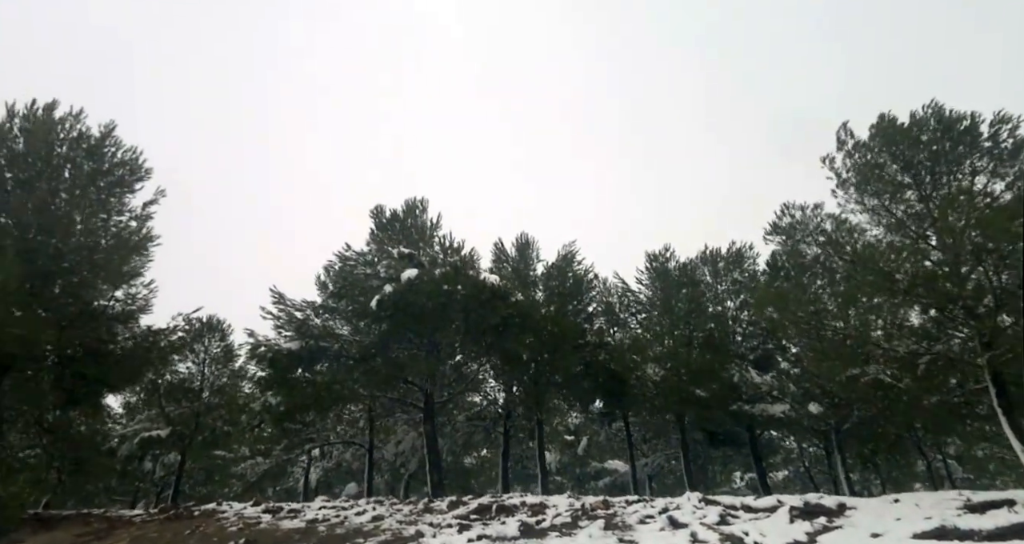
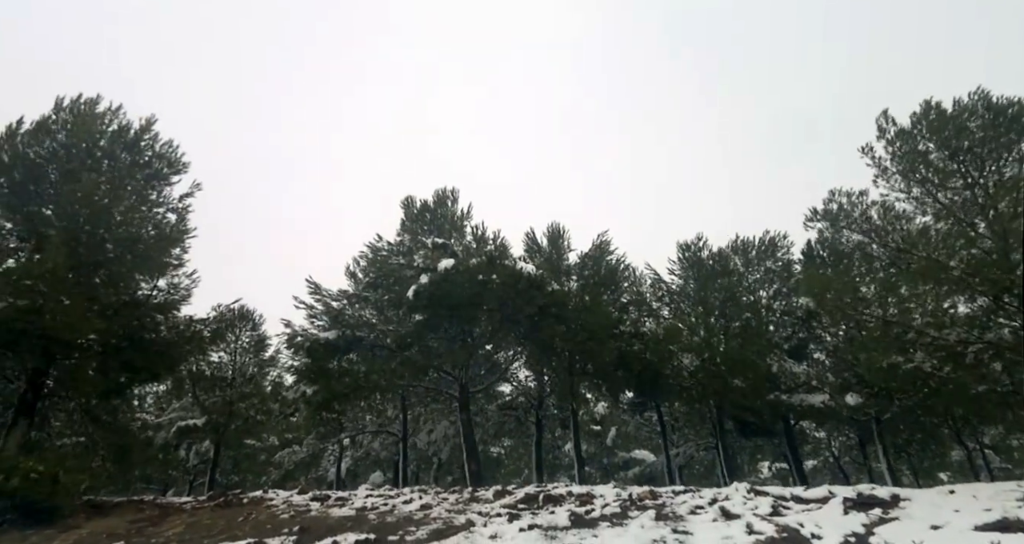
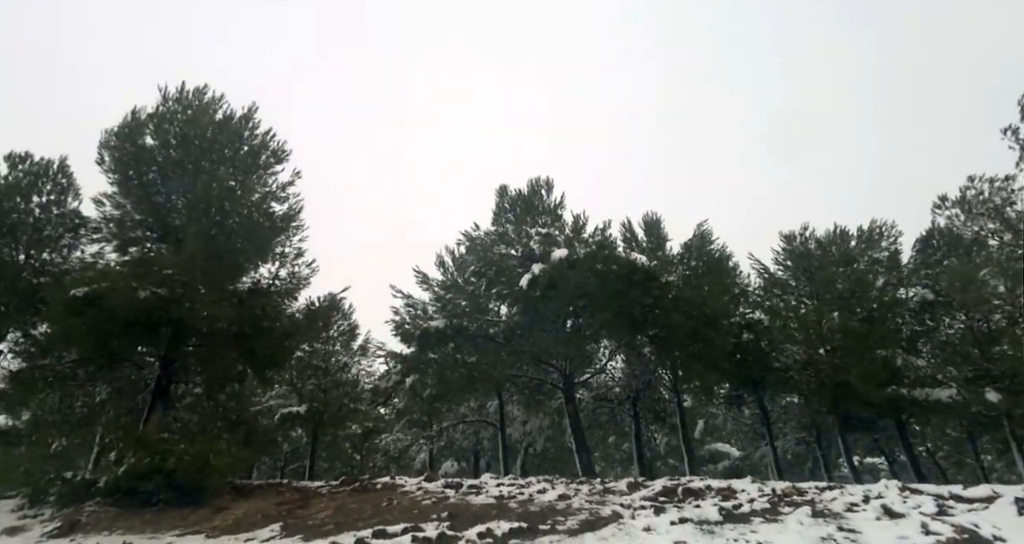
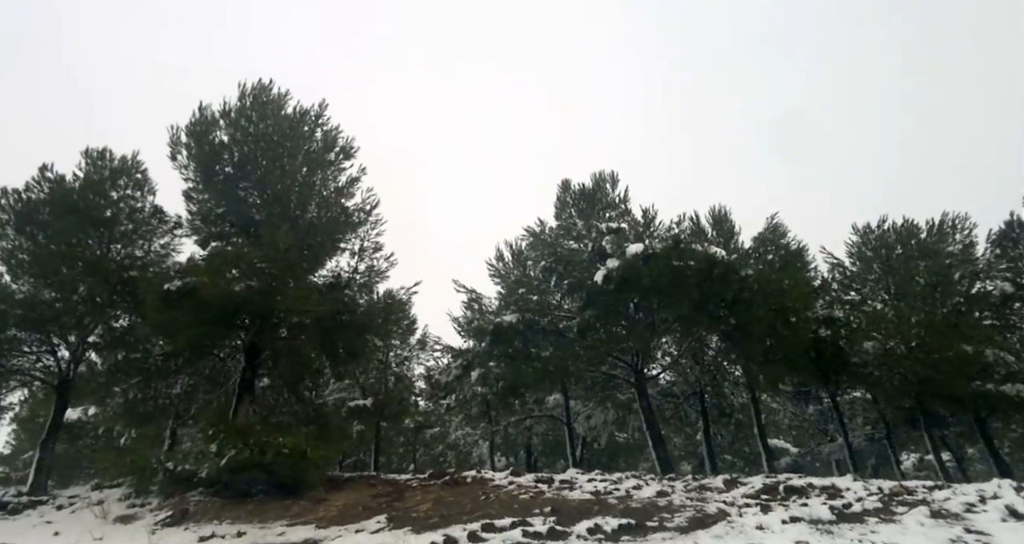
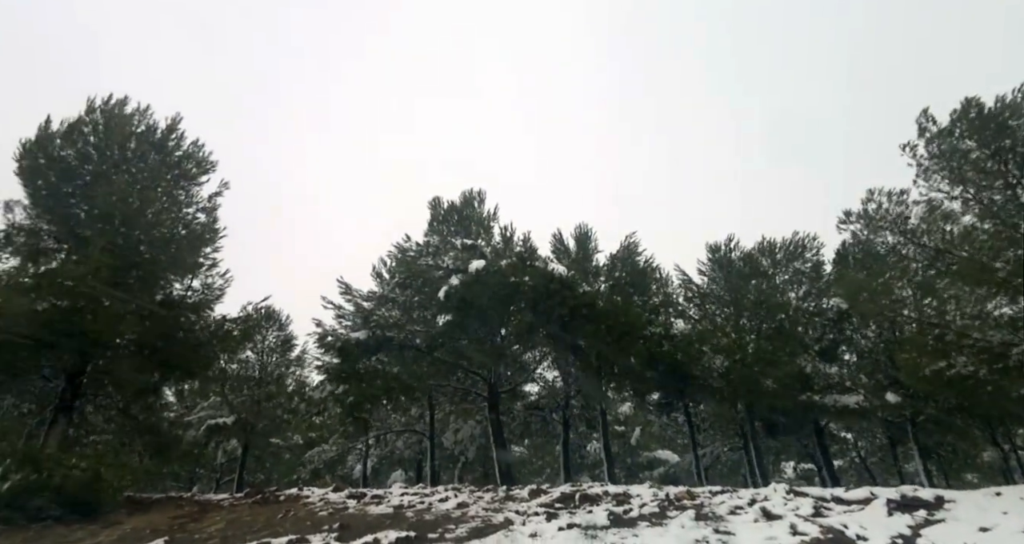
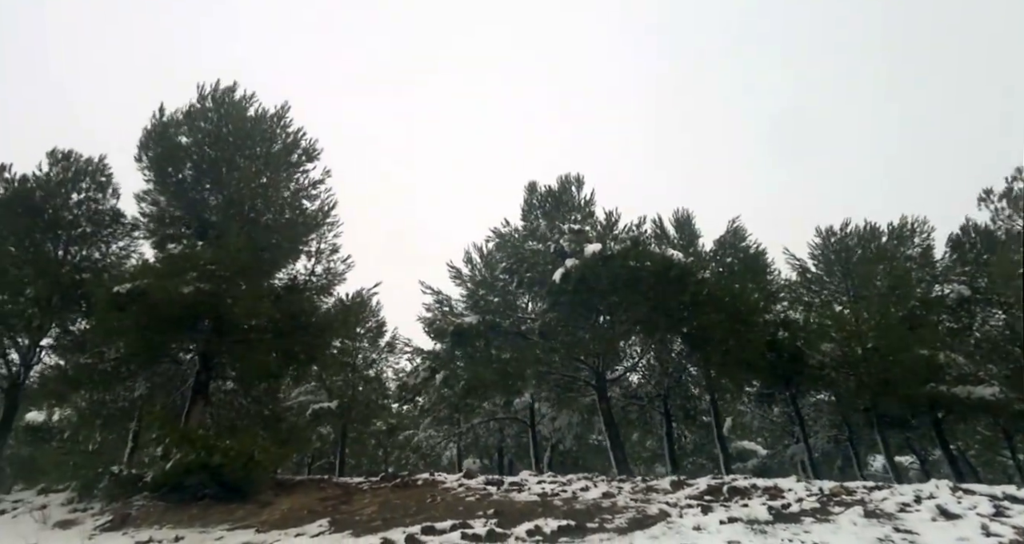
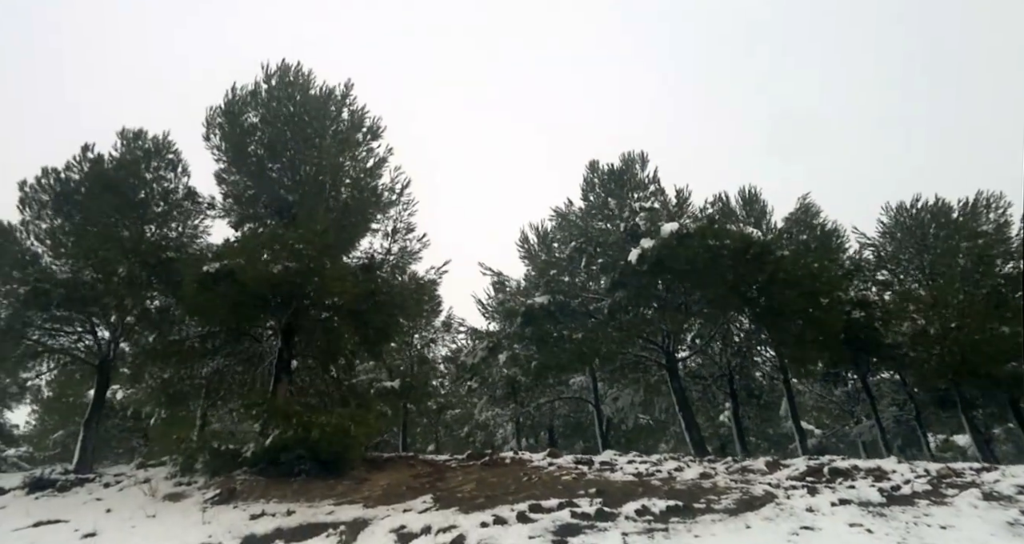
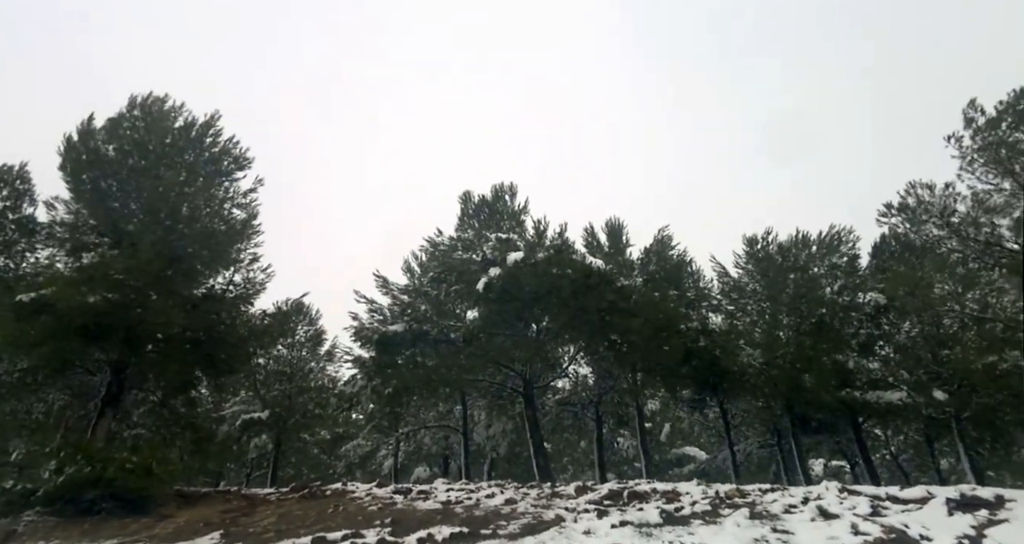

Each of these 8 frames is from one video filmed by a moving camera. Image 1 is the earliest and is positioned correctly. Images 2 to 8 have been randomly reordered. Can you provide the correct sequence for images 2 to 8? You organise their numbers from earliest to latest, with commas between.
2, 5, 8, 3, 6, 4, 7
